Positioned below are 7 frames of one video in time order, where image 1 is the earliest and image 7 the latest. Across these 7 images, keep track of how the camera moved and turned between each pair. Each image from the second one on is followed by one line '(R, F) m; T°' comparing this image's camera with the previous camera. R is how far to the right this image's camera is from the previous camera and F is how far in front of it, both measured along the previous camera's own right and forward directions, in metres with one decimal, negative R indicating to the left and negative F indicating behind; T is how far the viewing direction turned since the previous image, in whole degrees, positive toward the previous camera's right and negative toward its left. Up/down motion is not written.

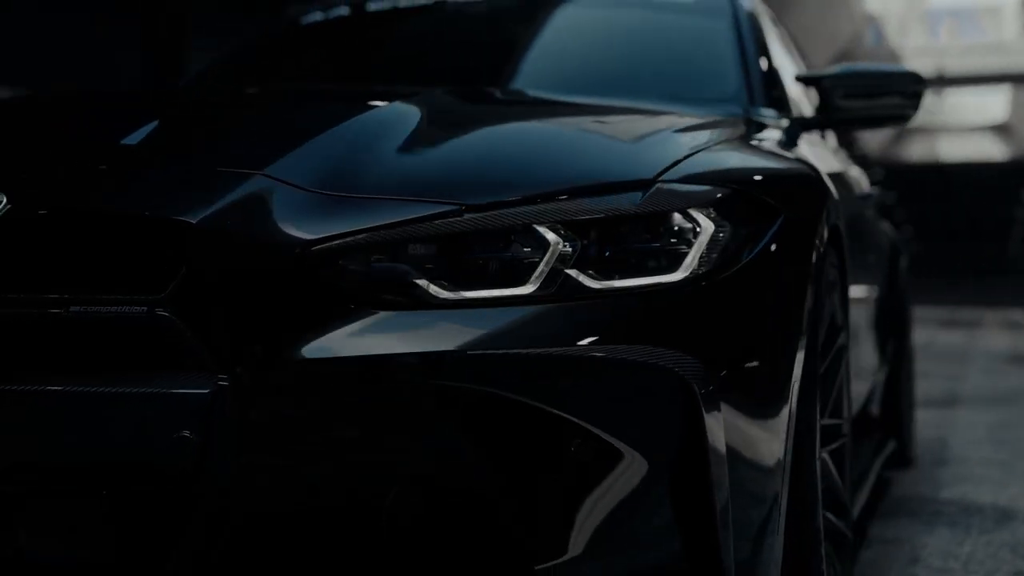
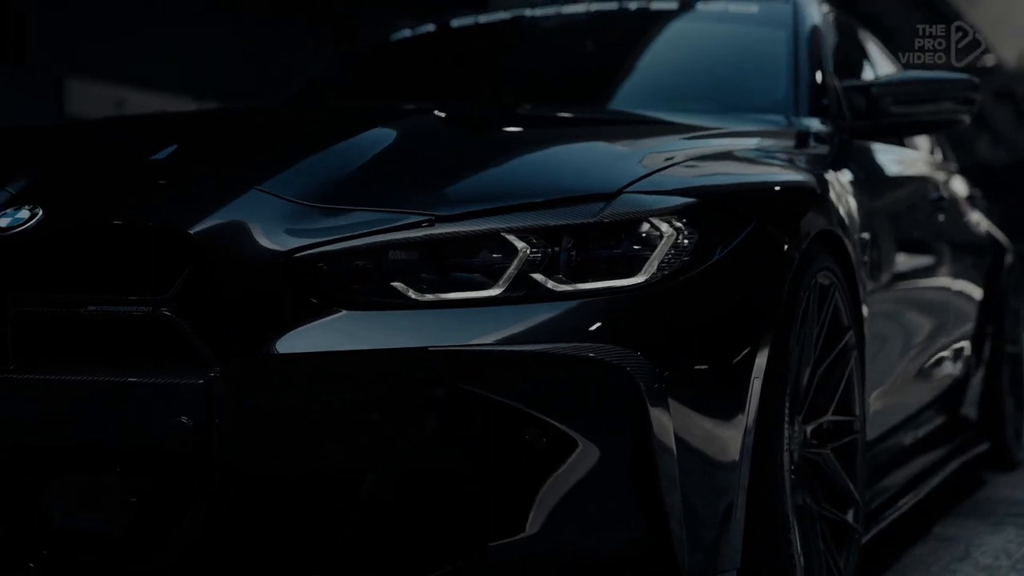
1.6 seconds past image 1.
(+0.3, -0.2) m; -7°
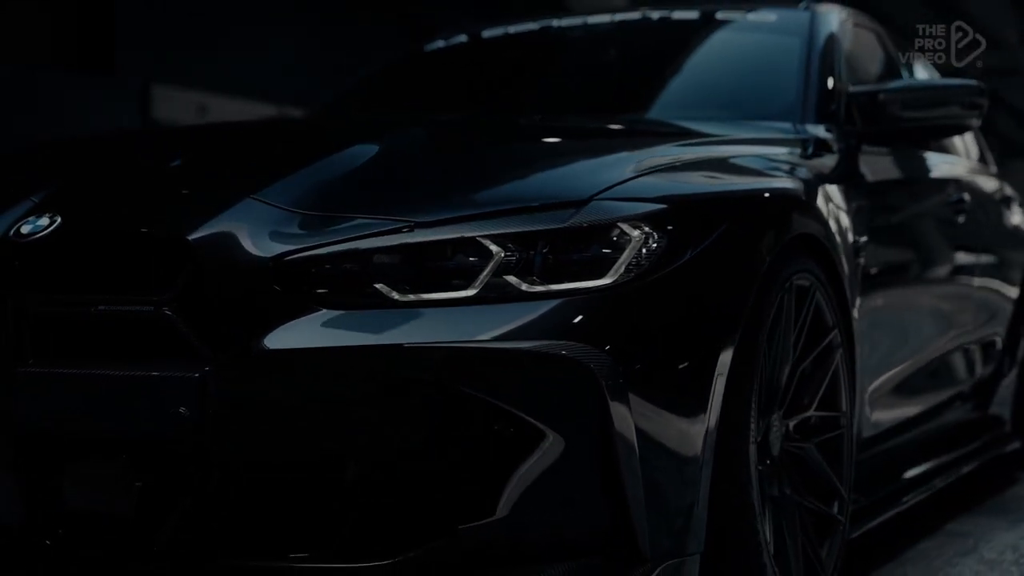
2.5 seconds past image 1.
(+0.2, -0.2) m; -3°
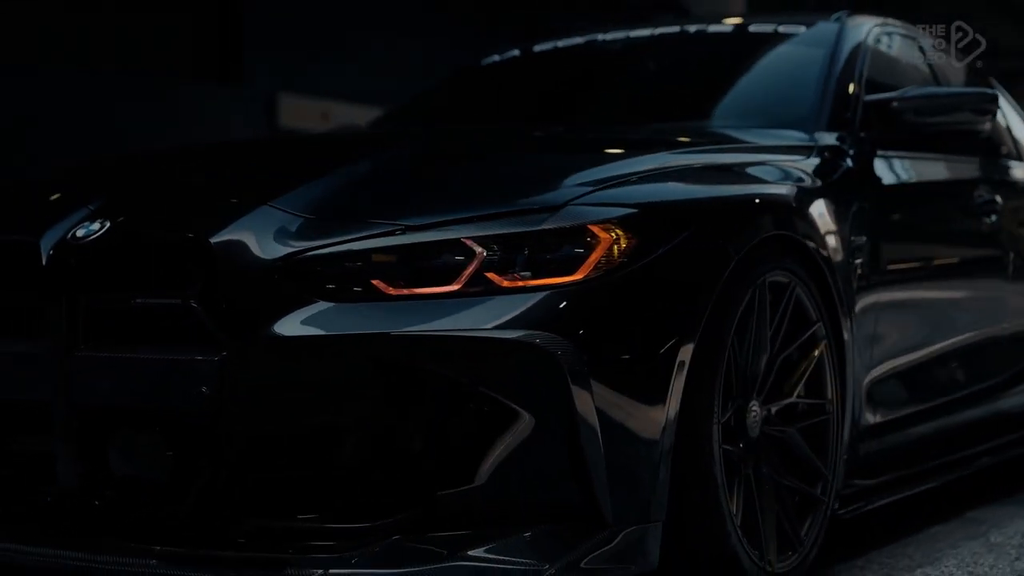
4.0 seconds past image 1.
(+0.3, -0.3) m; -5°
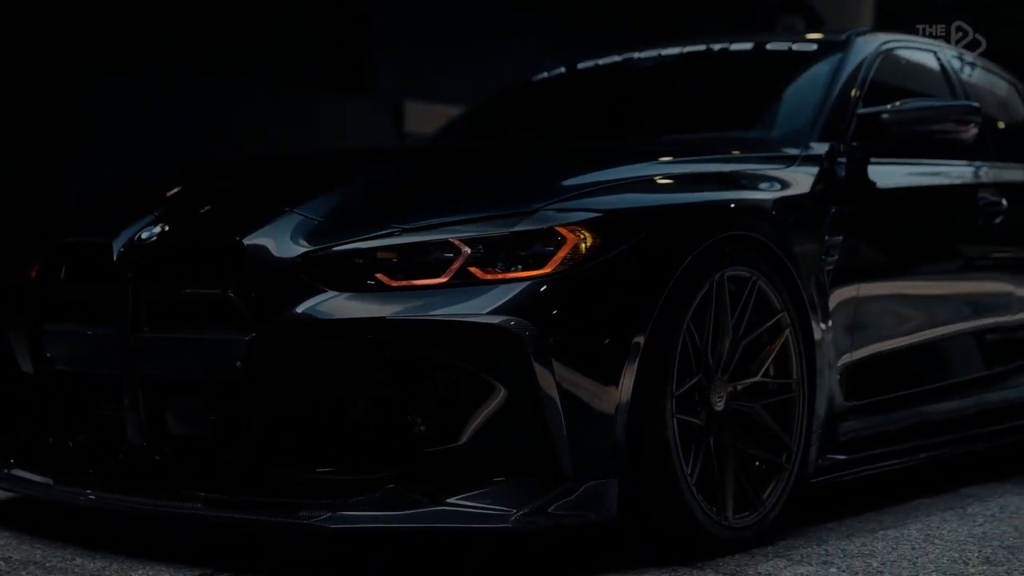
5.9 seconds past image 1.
(+0.3, -0.5) m; -5°
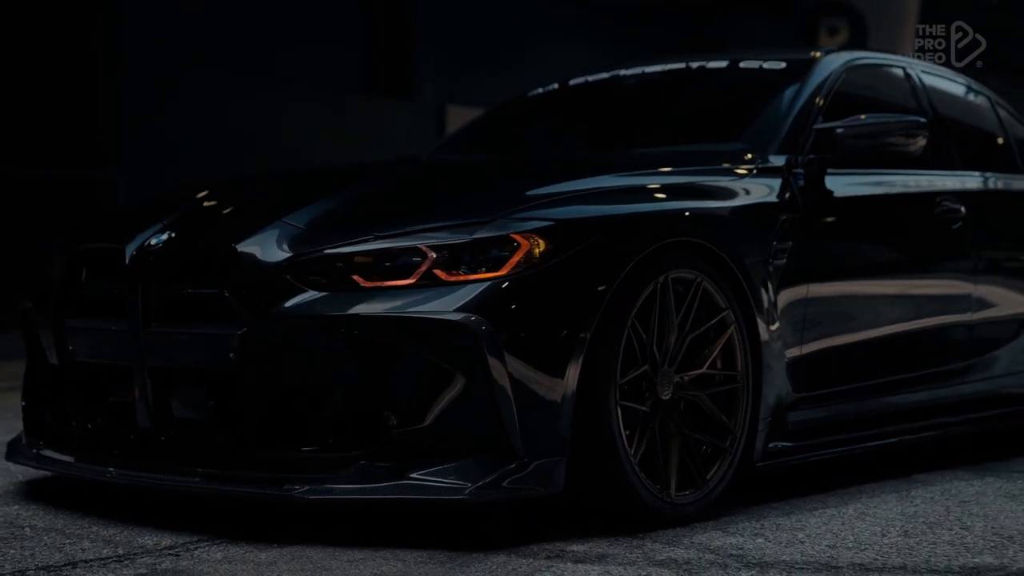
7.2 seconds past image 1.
(+0.2, -0.4) m; -2°
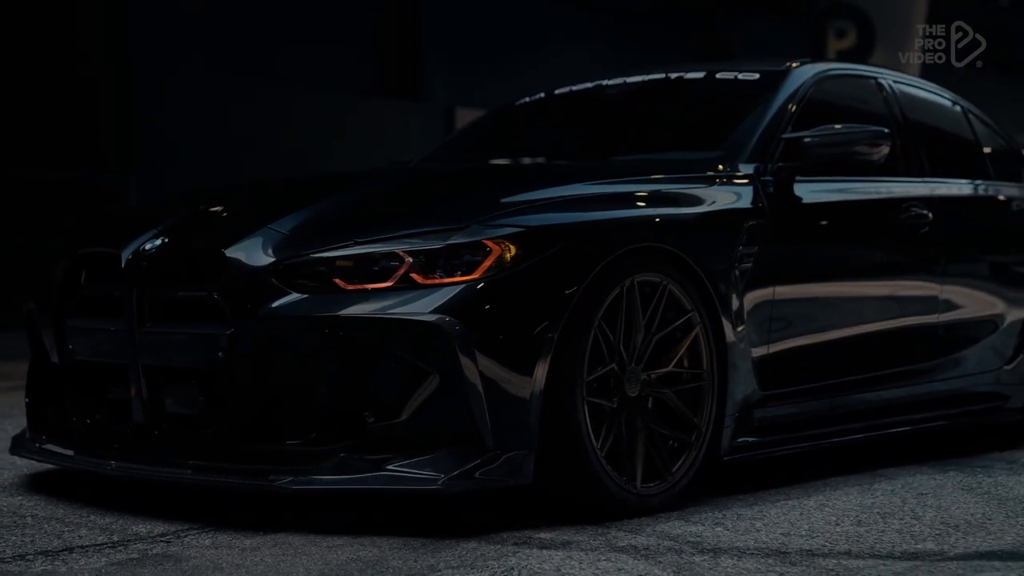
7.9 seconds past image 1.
(+0.1, -0.2) m; 0°
